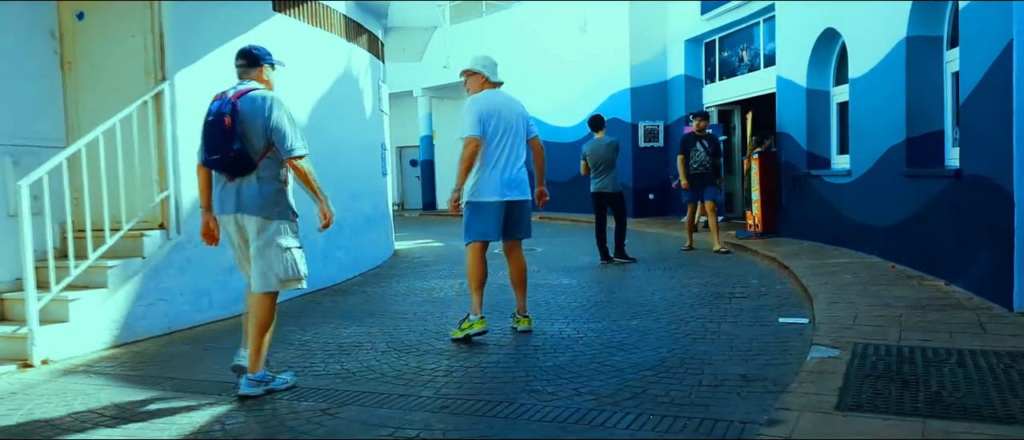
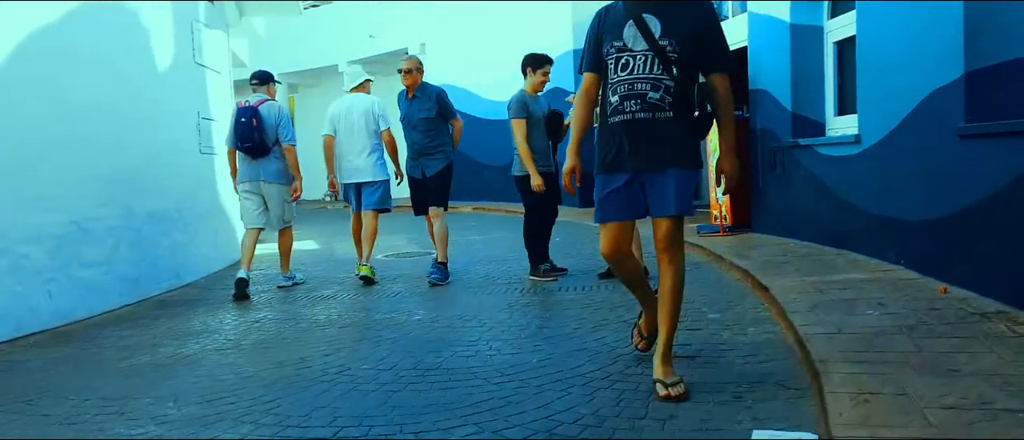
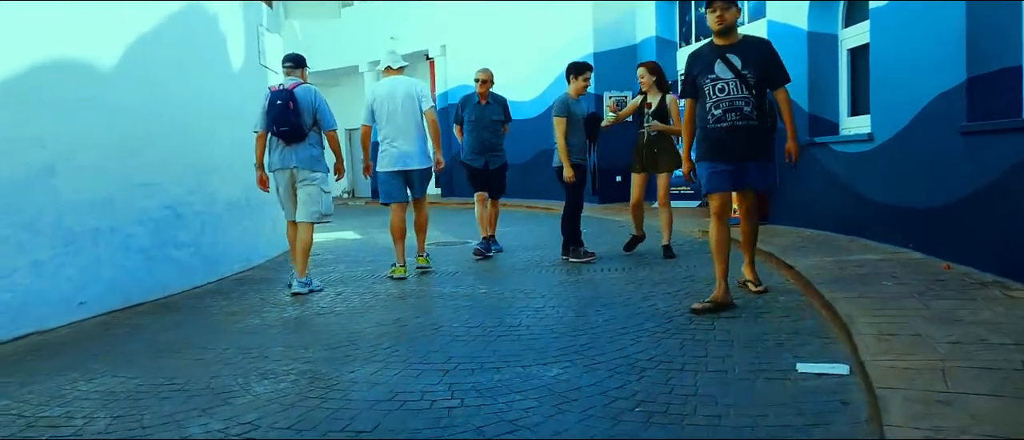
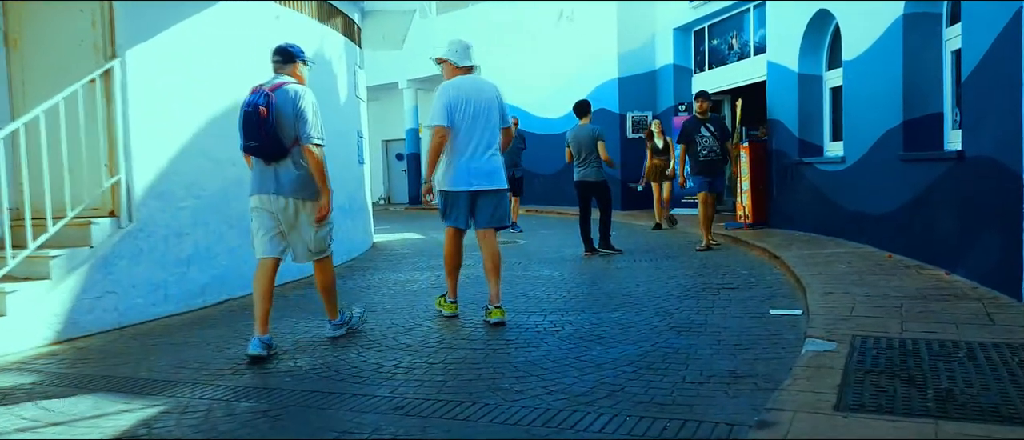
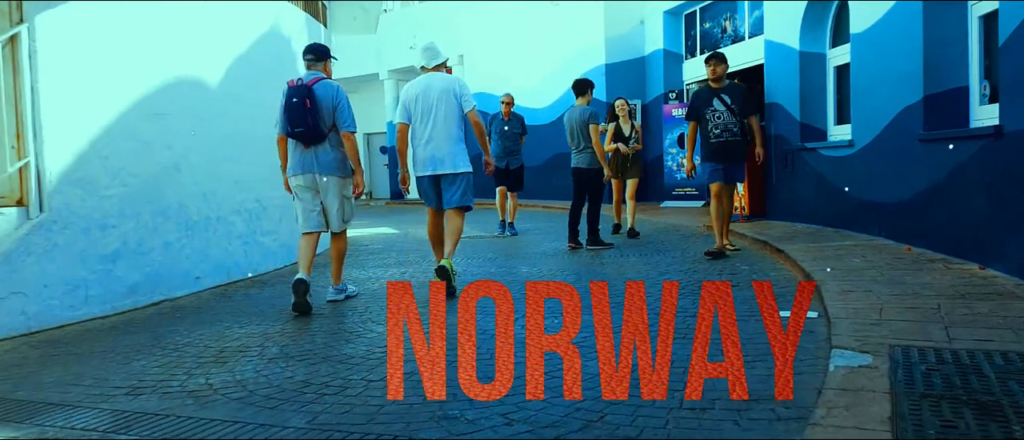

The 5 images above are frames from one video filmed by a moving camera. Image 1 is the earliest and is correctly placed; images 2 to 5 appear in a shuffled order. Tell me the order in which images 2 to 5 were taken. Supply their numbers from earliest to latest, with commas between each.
4, 5, 3, 2
